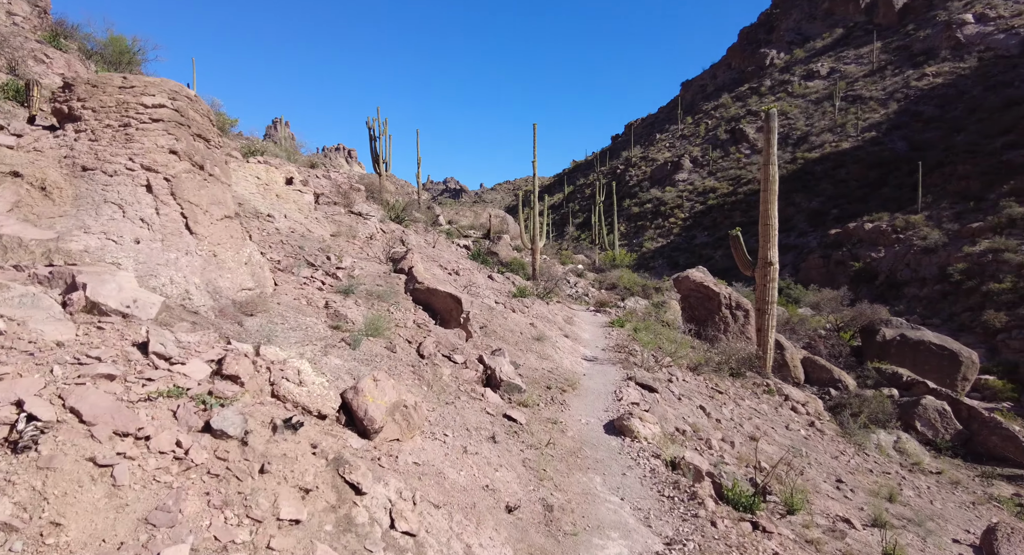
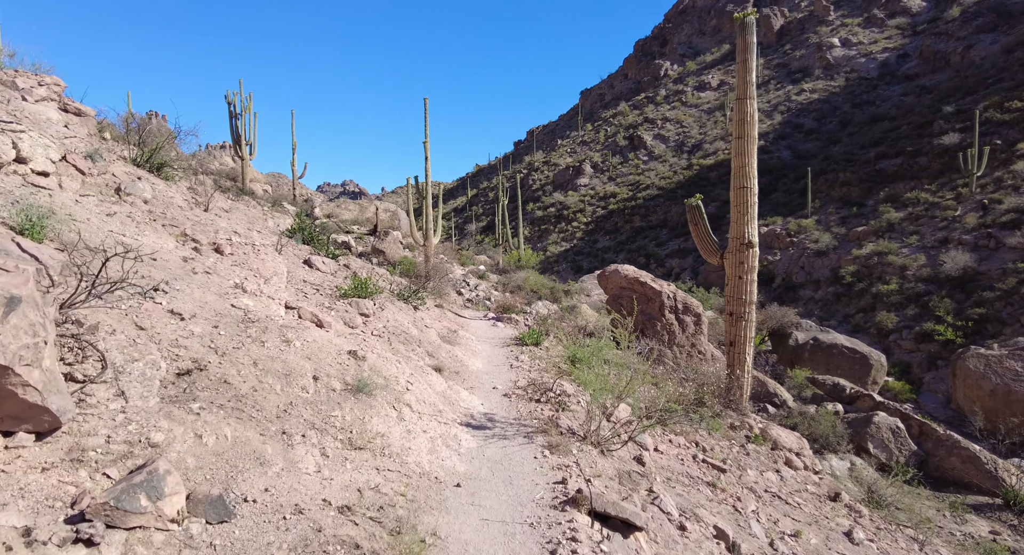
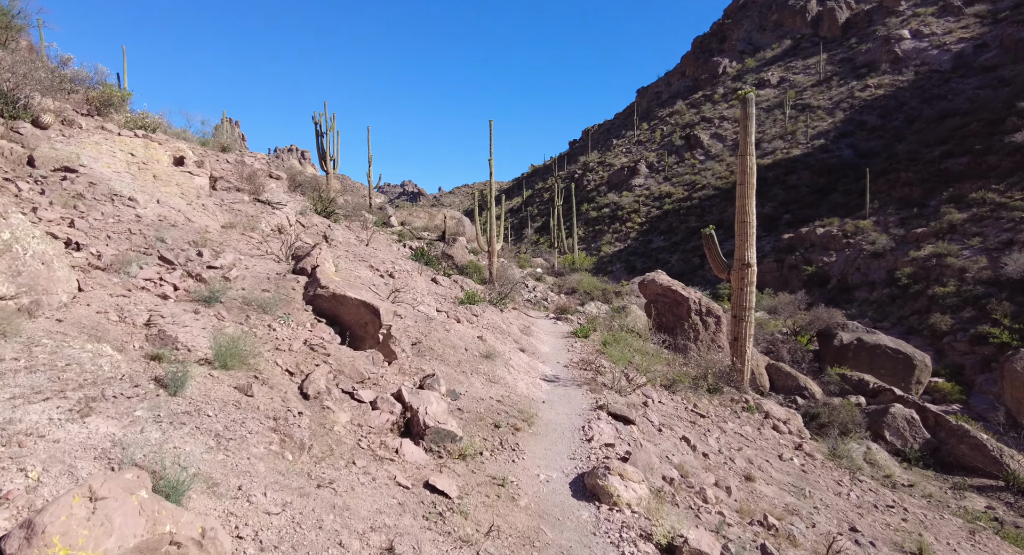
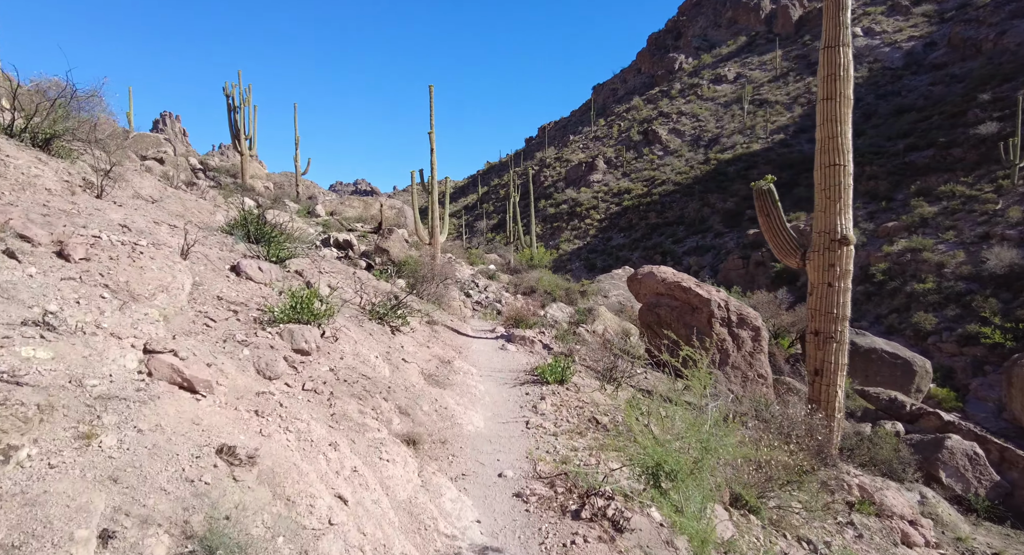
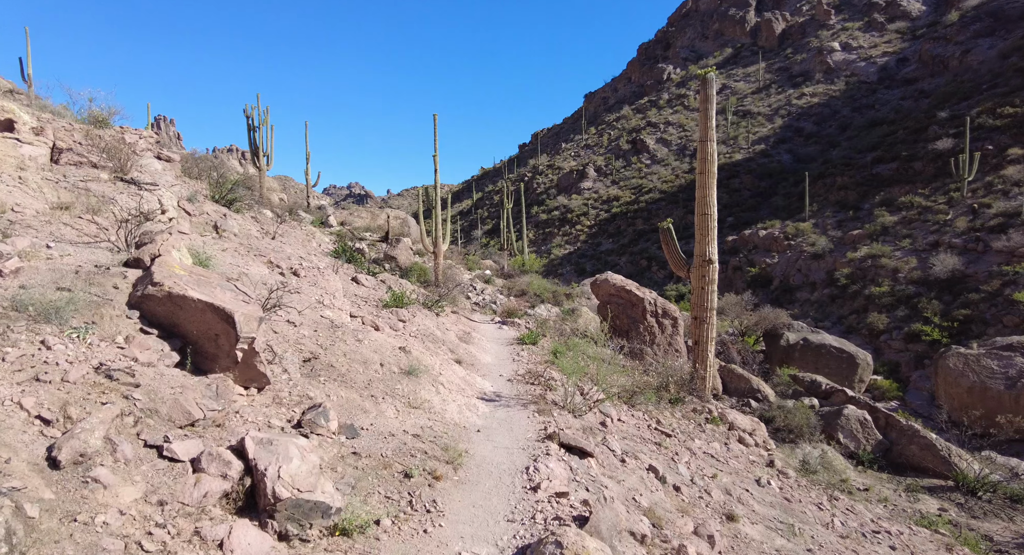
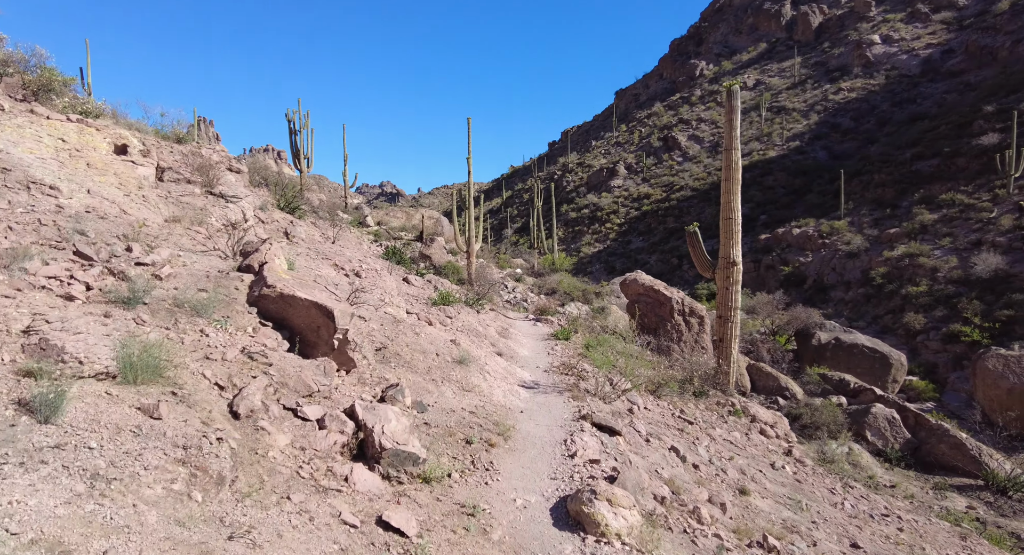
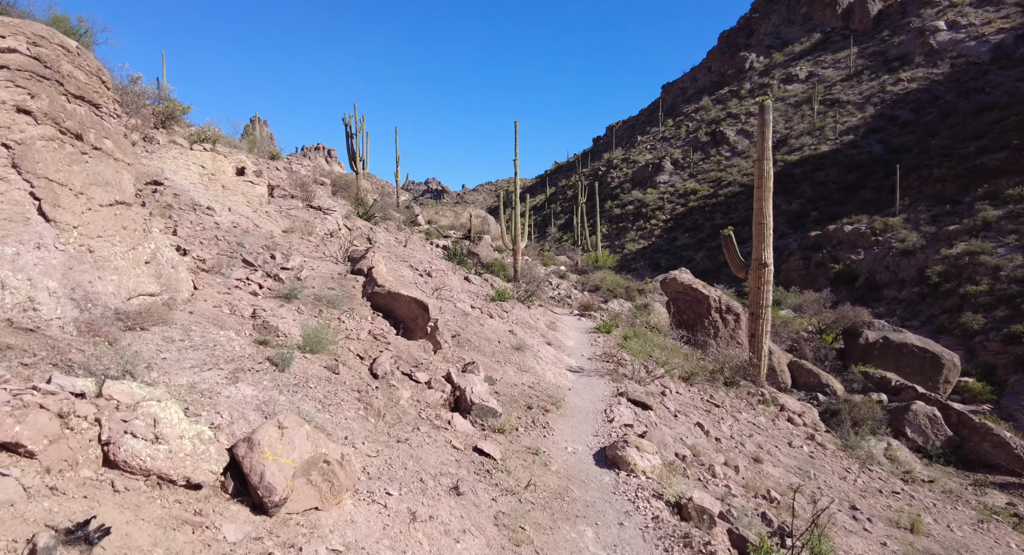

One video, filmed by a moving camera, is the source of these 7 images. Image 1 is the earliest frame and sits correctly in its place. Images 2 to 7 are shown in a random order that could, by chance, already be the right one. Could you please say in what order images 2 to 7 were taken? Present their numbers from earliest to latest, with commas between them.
7, 3, 6, 5, 2, 4
